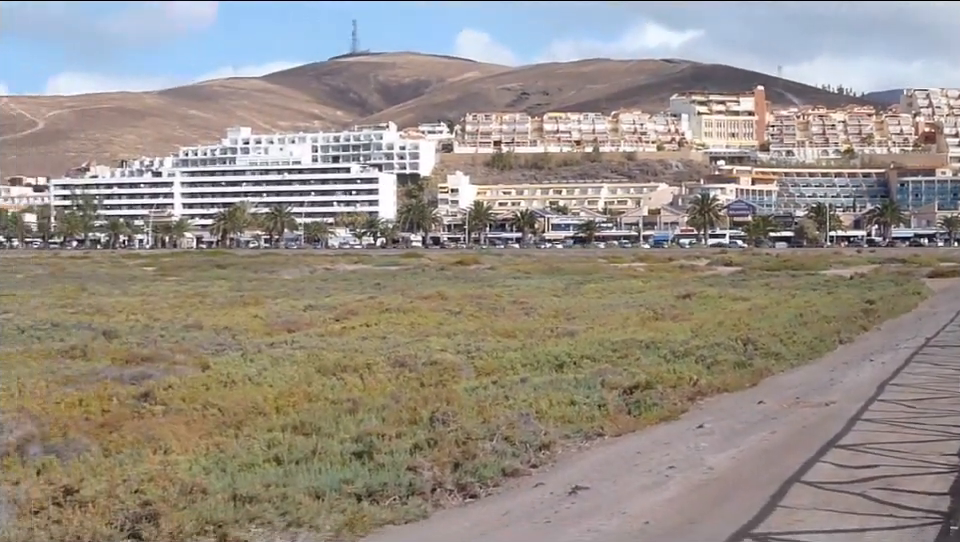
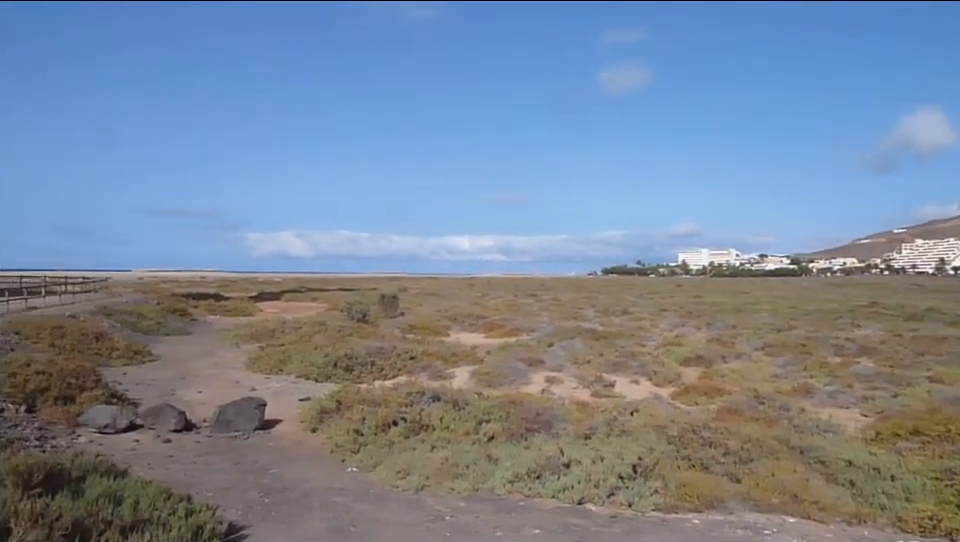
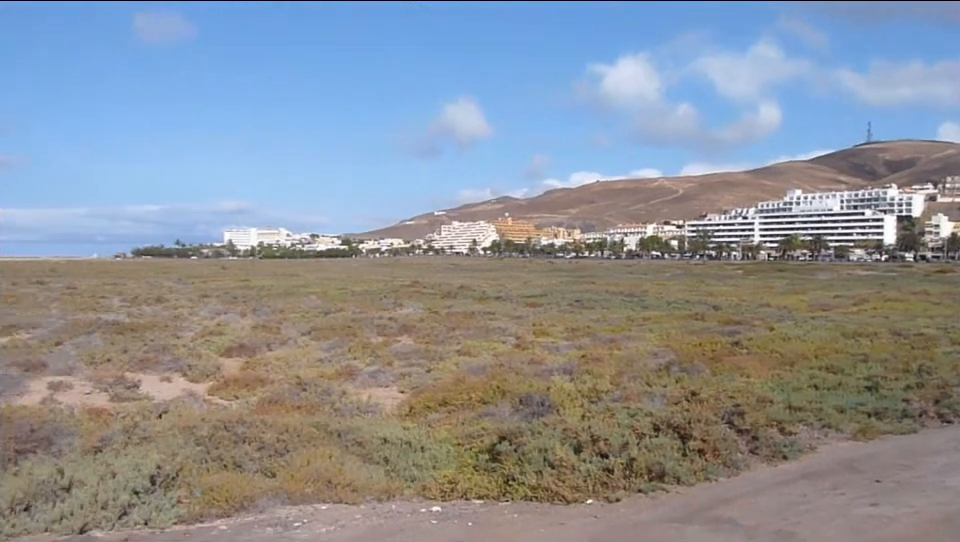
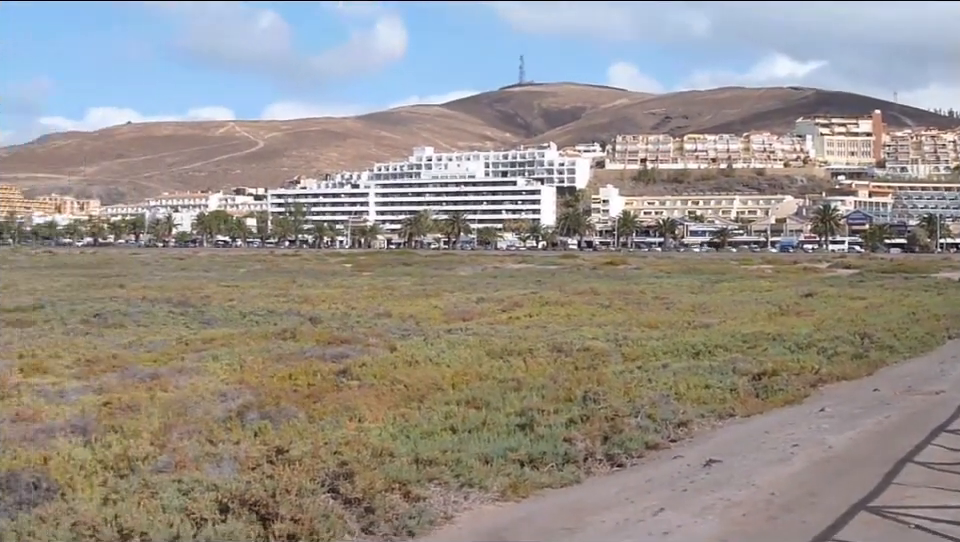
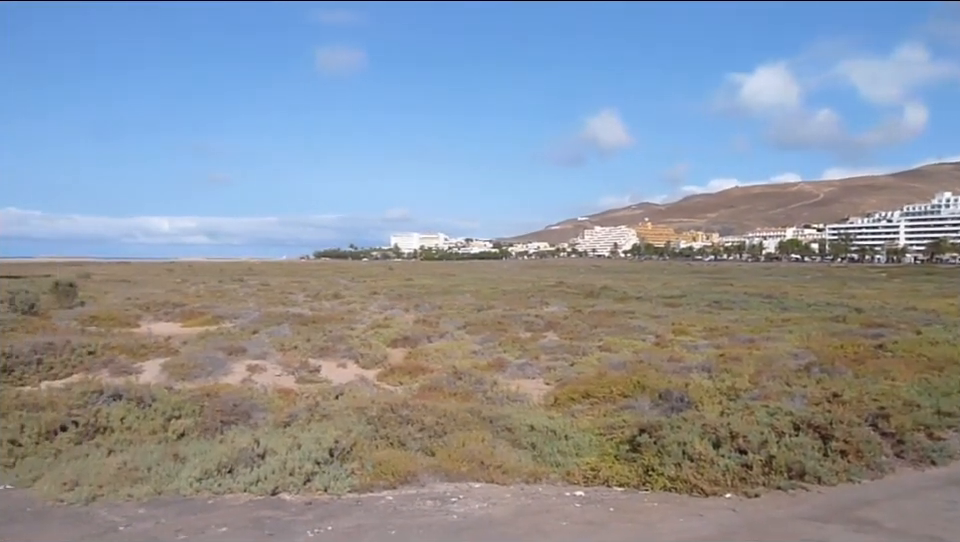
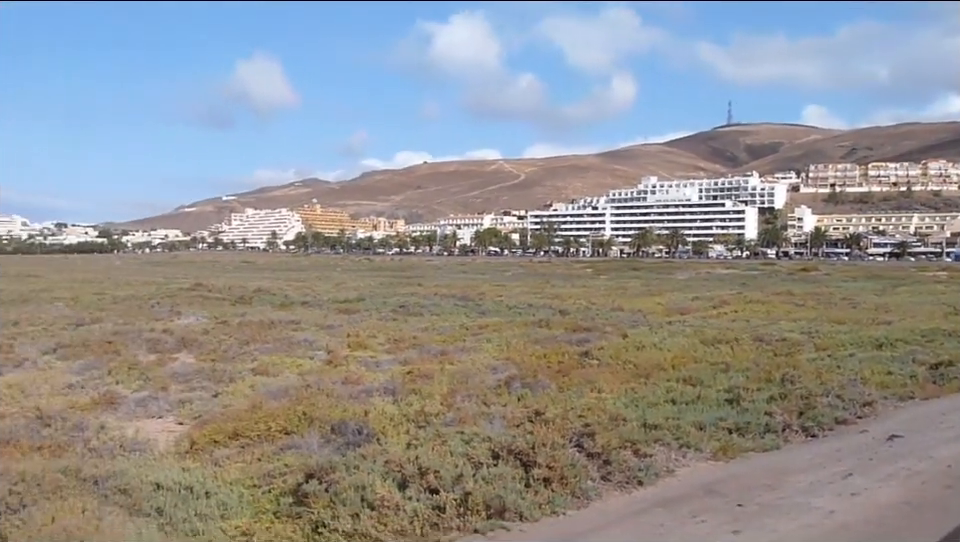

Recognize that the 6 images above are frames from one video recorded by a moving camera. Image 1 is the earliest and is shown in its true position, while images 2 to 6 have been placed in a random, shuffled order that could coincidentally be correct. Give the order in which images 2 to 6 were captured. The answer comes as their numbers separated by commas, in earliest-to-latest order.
4, 6, 3, 5, 2
